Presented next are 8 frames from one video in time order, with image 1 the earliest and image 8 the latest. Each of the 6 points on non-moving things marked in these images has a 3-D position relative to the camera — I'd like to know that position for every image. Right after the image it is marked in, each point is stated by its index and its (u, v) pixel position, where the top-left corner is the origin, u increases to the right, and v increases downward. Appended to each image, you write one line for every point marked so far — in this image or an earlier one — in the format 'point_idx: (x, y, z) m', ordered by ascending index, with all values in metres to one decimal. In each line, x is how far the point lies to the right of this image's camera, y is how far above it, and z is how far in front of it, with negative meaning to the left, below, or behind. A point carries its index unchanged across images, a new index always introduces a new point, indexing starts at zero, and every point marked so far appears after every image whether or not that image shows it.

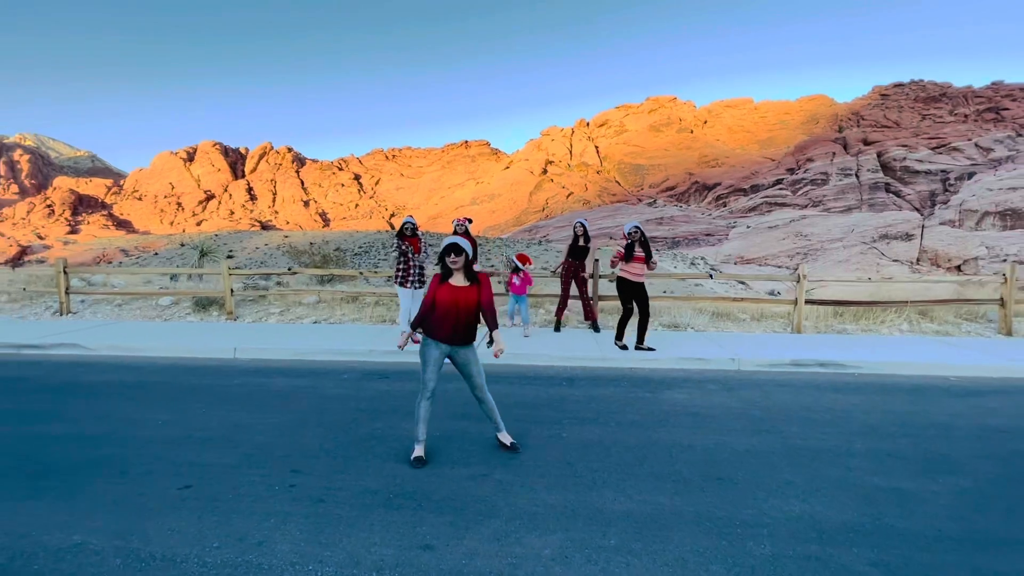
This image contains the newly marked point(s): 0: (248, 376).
0: (-2.8, -0.9, +6.5) m
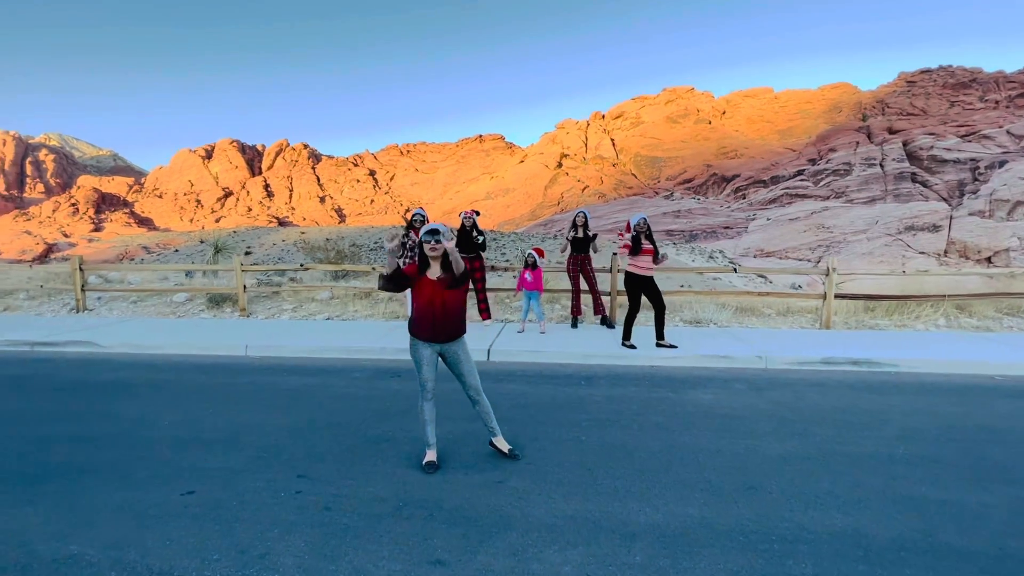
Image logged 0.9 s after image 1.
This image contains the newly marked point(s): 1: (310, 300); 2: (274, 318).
0: (-2.6, -0.9, +6.4) m
1: (-3.7, -0.1, +11.3) m
2: (-3.7, -0.4, +9.4) m
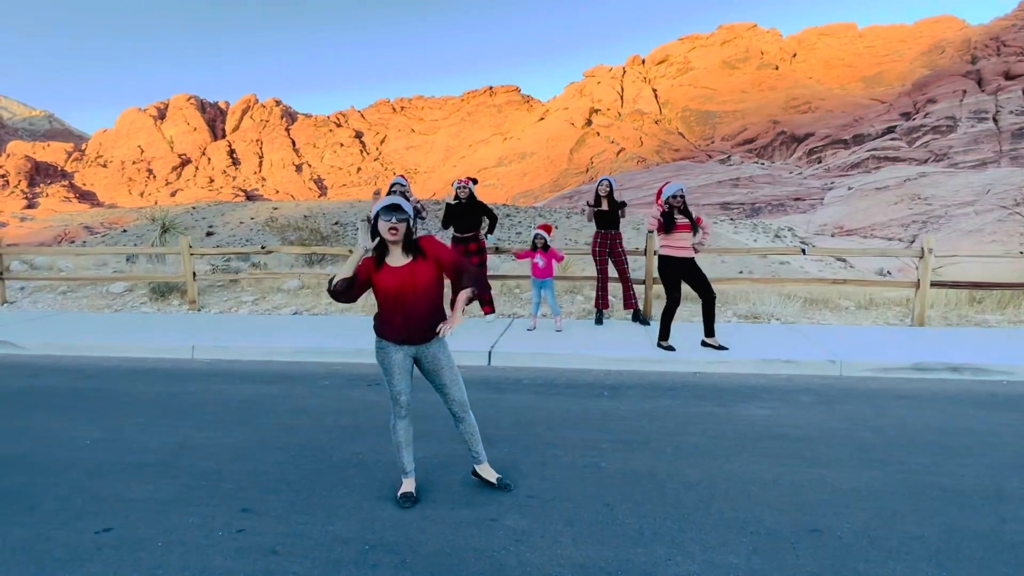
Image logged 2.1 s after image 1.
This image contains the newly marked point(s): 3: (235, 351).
0: (-2.7, -0.8, +5.6) m
1: (-3.9, 0.0, +10.4) m
2: (-3.8, -0.3, +8.5) m
3: (-2.8, -0.7, +6.5) m
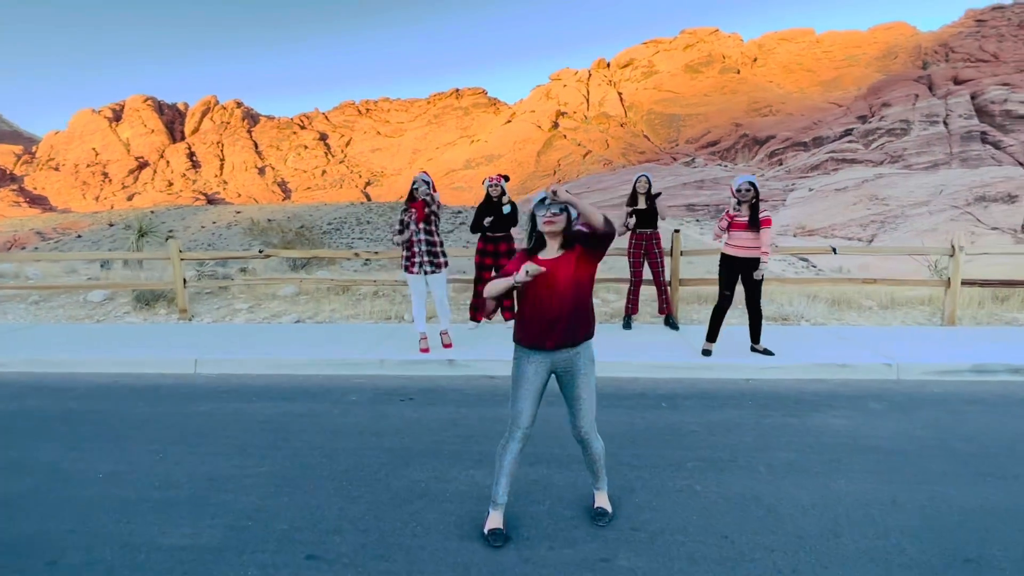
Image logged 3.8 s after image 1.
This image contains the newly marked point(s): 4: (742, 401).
0: (-2.3, -0.9, +5.0) m
1: (-3.8, -0.1, +9.8) m
2: (-3.6, -0.4, +7.9) m
3: (-2.5, -0.7, +5.9) m
4: (+1.8, -0.9, +4.9) m
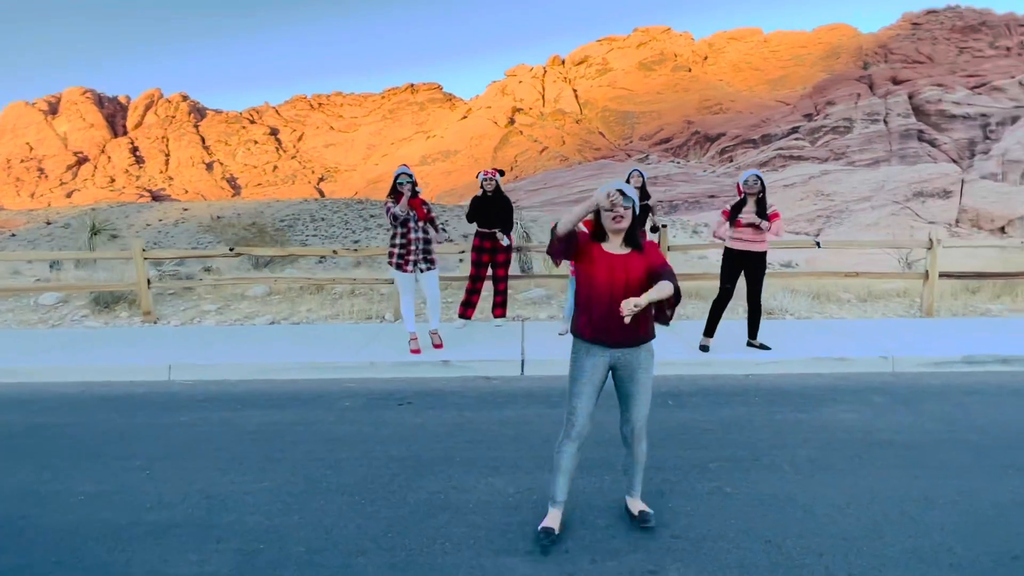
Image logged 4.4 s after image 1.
0: (-2.3, -0.9, +4.7) m
1: (-4.1, -0.1, +9.3) m
2: (-3.8, -0.4, +7.4) m
3: (-2.6, -0.7, +5.6) m
4: (+1.8, -0.8, +4.8) m
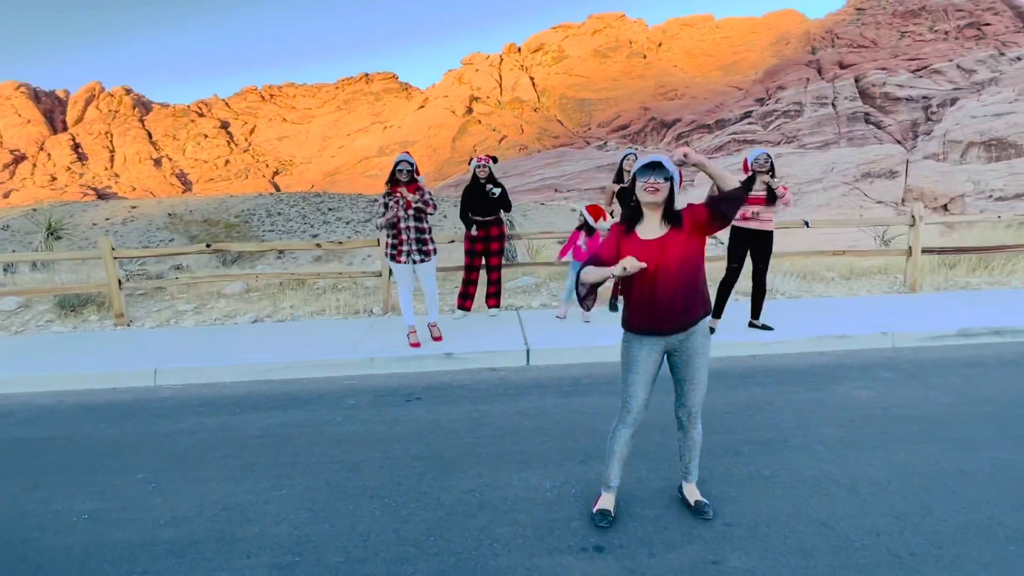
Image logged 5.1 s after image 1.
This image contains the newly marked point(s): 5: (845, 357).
0: (-2.2, -0.9, +4.4) m
1: (-4.3, -0.1, +8.9) m
2: (-3.9, -0.4, +7.1) m
3: (-2.5, -0.7, +5.3) m
4: (+1.9, -0.7, +4.8) m
5: (+2.8, -0.6, +5.3) m
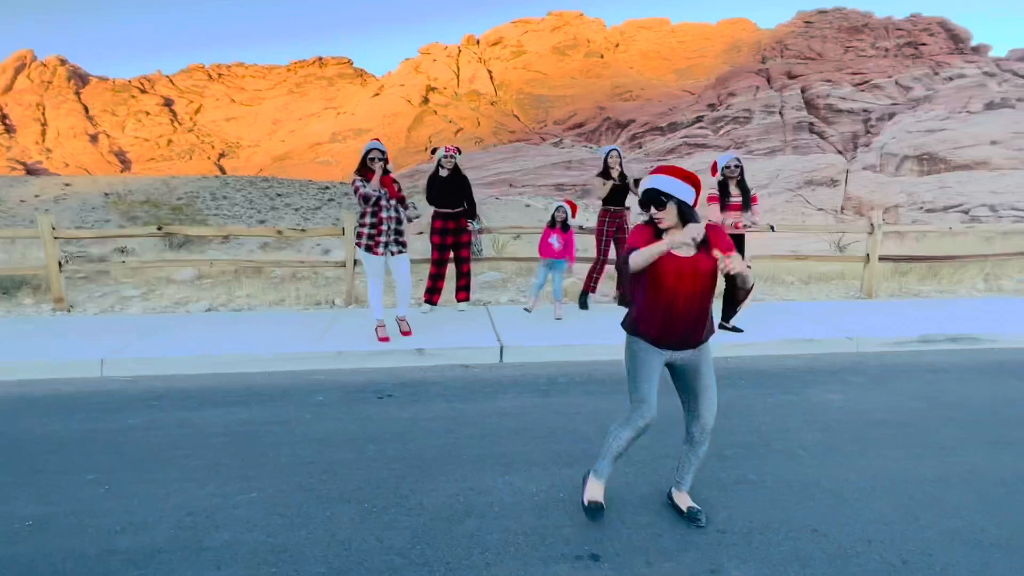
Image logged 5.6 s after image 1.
0: (-2.3, -0.8, +4.1) m
1: (-4.8, +0.1, +8.4) m
2: (-4.2, -0.2, +6.6) m
3: (-2.7, -0.6, +5.0) m
4: (+1.7, -0.7, +4.8) m
5: (+2.6, -0.6, +5.4) m
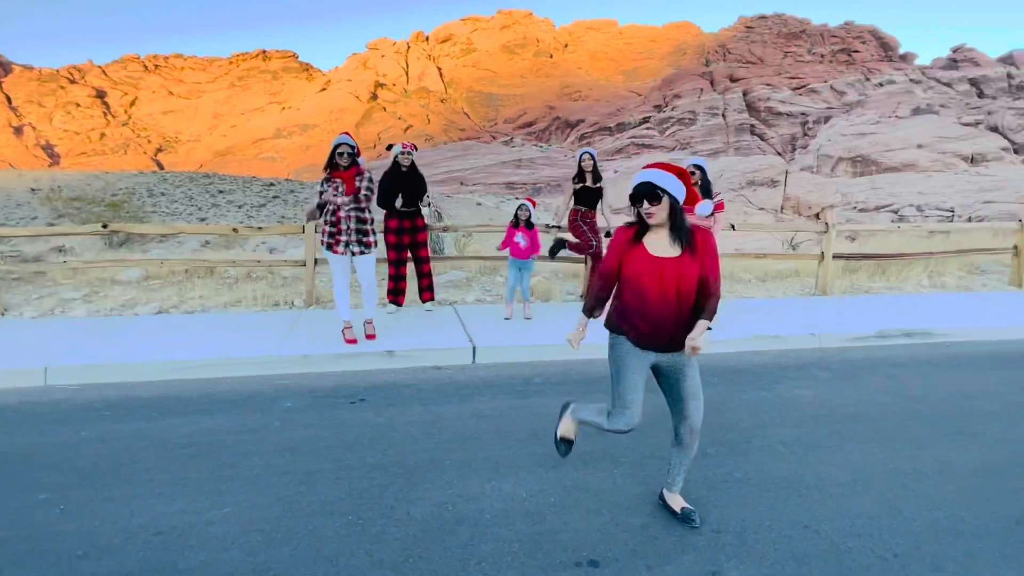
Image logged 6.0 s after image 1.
0: (-2.5, -0.8, +3.8) m
1: (-5.2, +0.1, +7.9) m
2: (-4.5, -0.3, +6.2) m
3: (-2.9, -0.6, +4.7) m
4: (+1.5, -0.7, +4.9) m
5: (+2.3, -0.6, +5.5) m
